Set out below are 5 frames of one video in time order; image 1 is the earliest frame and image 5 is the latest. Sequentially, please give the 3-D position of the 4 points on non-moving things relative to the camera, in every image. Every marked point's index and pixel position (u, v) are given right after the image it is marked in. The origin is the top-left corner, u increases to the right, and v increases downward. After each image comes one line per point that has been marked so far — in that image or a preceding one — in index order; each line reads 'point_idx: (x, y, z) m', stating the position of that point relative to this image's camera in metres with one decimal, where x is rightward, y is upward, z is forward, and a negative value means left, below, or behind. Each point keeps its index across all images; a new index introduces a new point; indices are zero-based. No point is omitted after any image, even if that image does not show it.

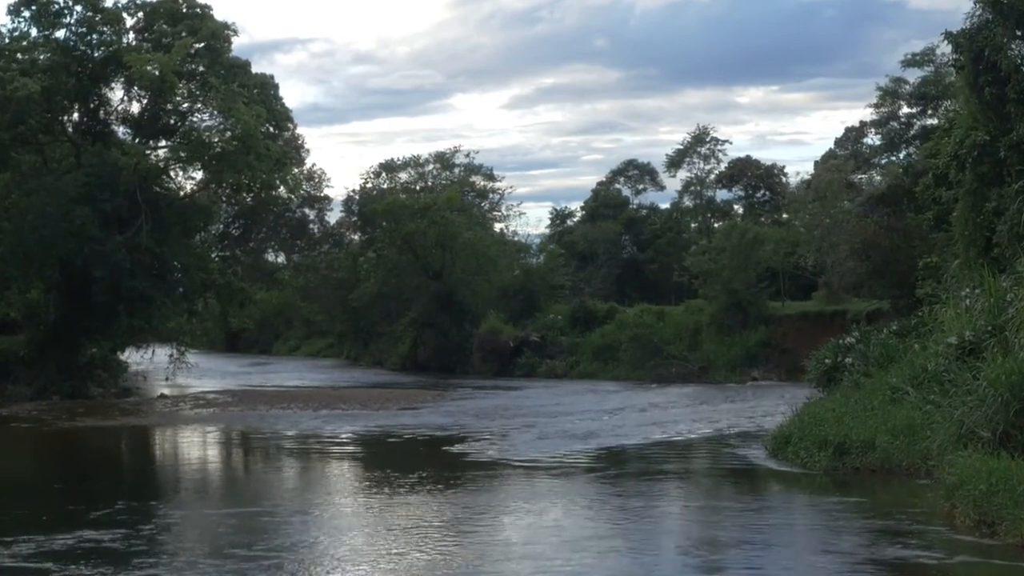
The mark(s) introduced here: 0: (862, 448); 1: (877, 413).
0: (+4.7, -2.1, +15.4) m
1: (+5.2, -1.8, +16.5) m
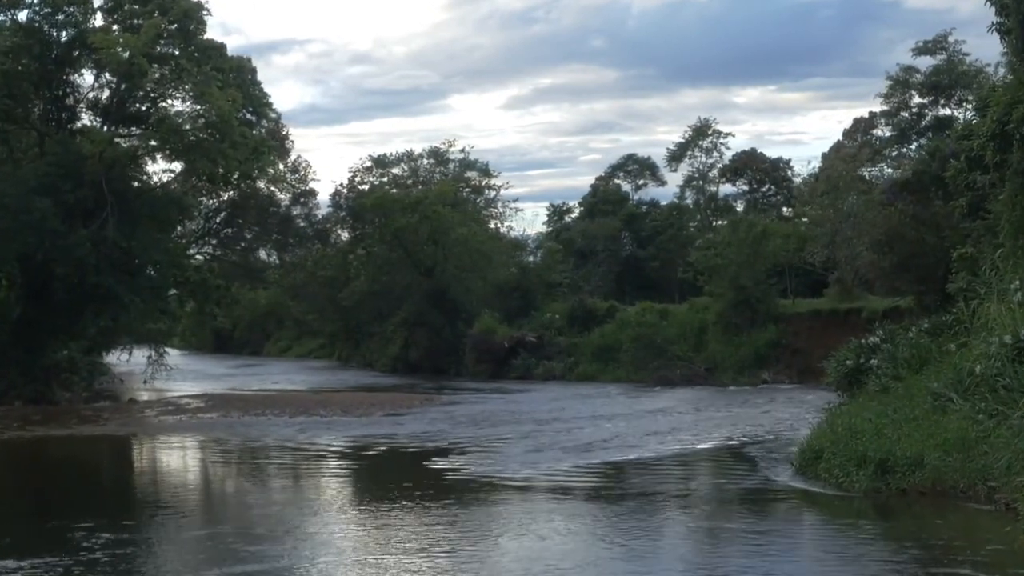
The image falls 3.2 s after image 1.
0: (+4.5, -2.0, +13.3) m
1: (+5.1, -1.7, +14.4) m
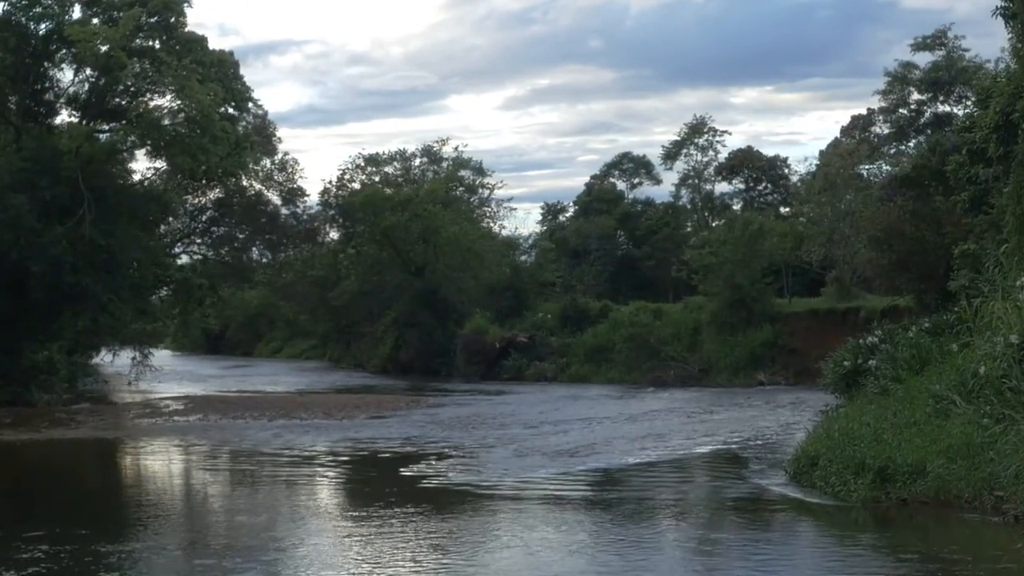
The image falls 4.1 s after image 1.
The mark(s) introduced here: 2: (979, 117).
0: (+4.3, -2.0, +12.5) m
1: (+4.8, -1.6, +13.6) m
2: (+7.8, +2.9, +19.5) m
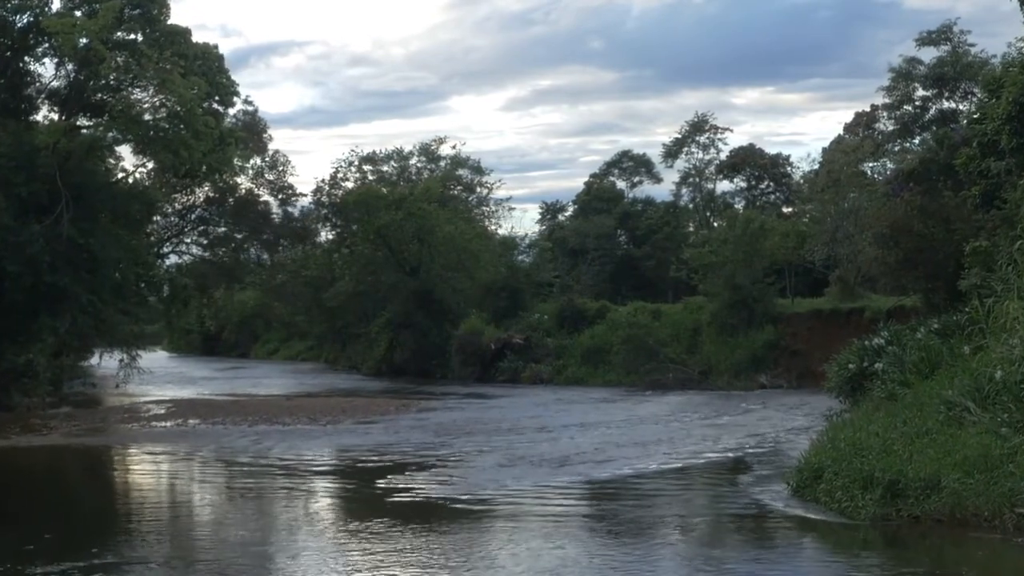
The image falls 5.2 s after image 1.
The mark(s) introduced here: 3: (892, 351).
0: (+4.1, -2.0, +11.6) m
1: (+4.6, -1.6, +12.7) m
2: (+7.6, +2.9, +18.5) m
3: (+6.2, -1.0, +19.0) m
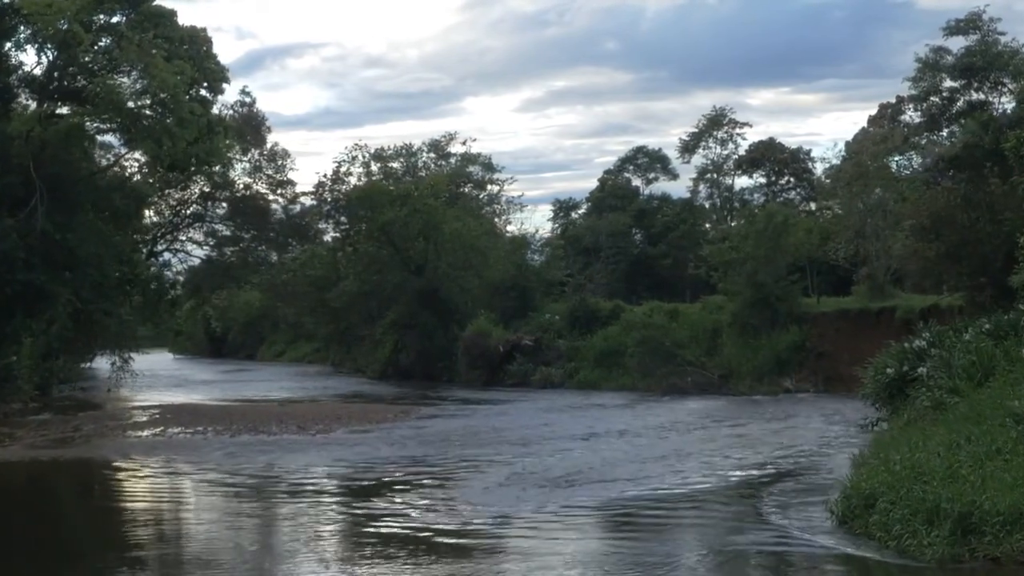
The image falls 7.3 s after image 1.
0: (+4.0, -1.9, +9.6) m
1: (+4.6, -1.6, +10.7) m
2: (+7.7, +2.9, +16.6) m
3: (+6.3, -1.0, +17.1) m
